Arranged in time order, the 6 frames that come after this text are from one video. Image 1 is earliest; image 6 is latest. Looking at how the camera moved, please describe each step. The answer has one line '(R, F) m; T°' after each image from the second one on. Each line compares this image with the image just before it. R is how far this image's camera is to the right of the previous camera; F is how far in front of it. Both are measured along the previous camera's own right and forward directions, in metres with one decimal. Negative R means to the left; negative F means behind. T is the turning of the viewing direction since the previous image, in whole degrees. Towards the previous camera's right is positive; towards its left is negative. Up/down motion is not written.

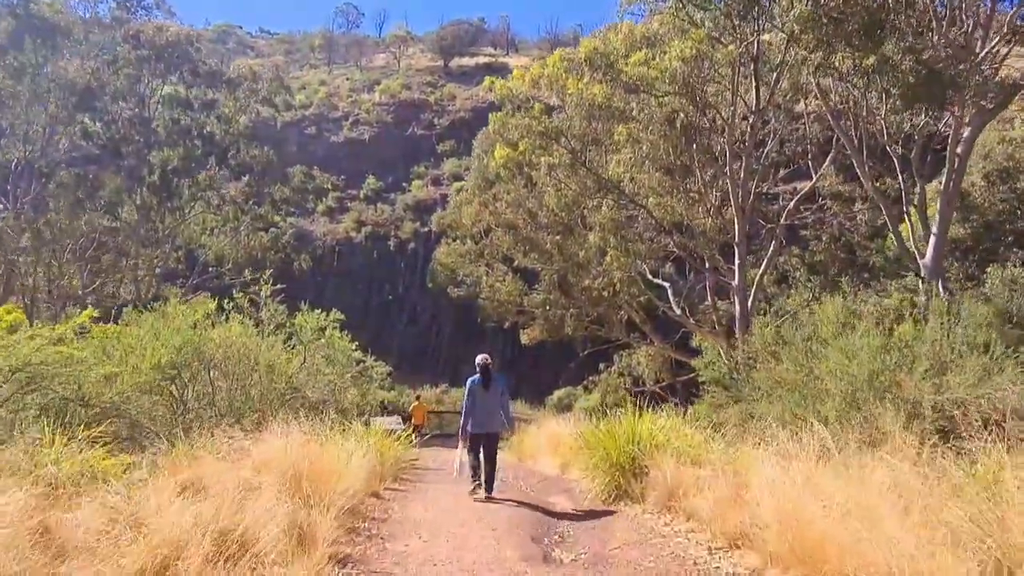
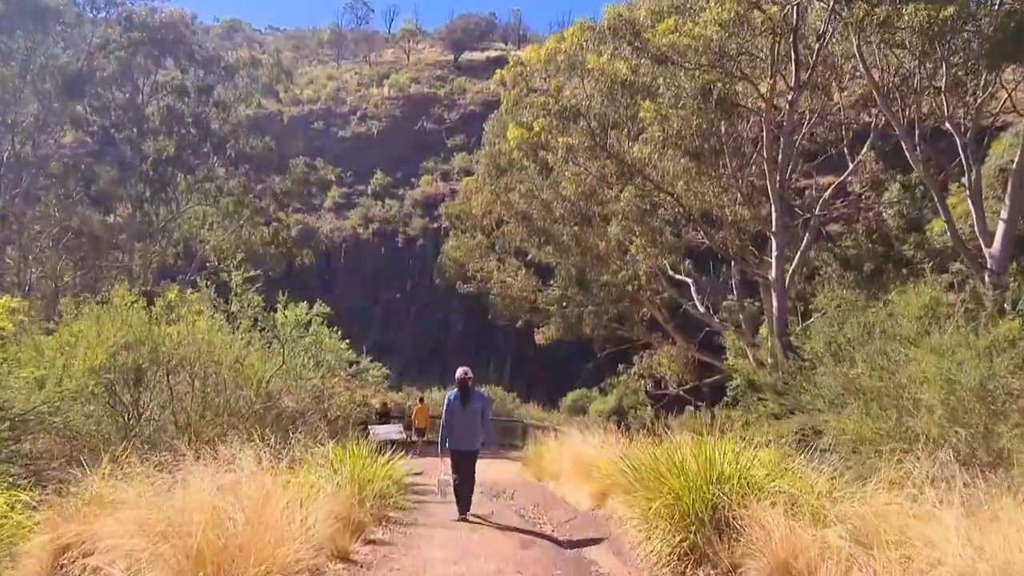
(-0.1, +1.5) m; -1°
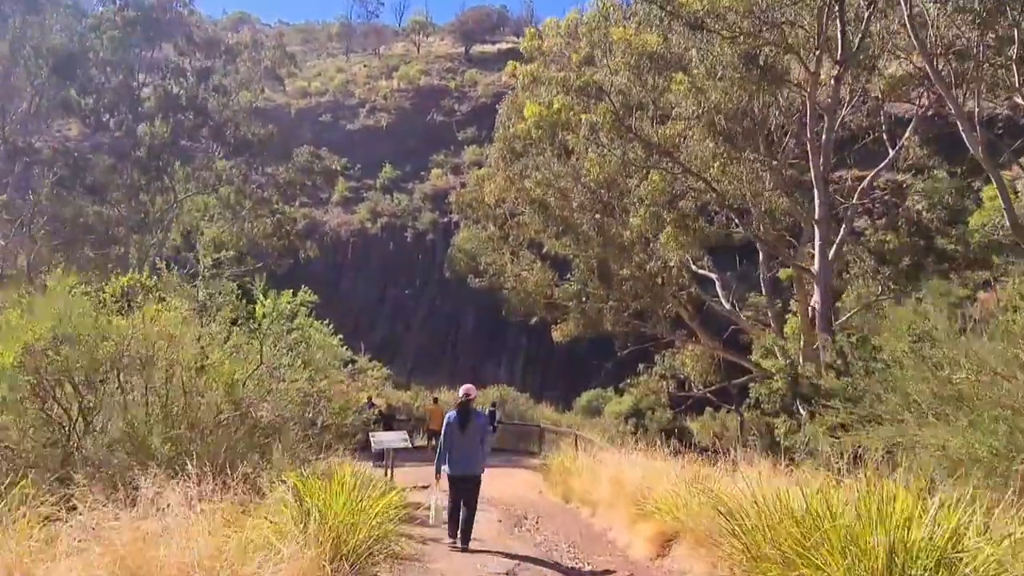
(-0.1, +1.4) m; -1°
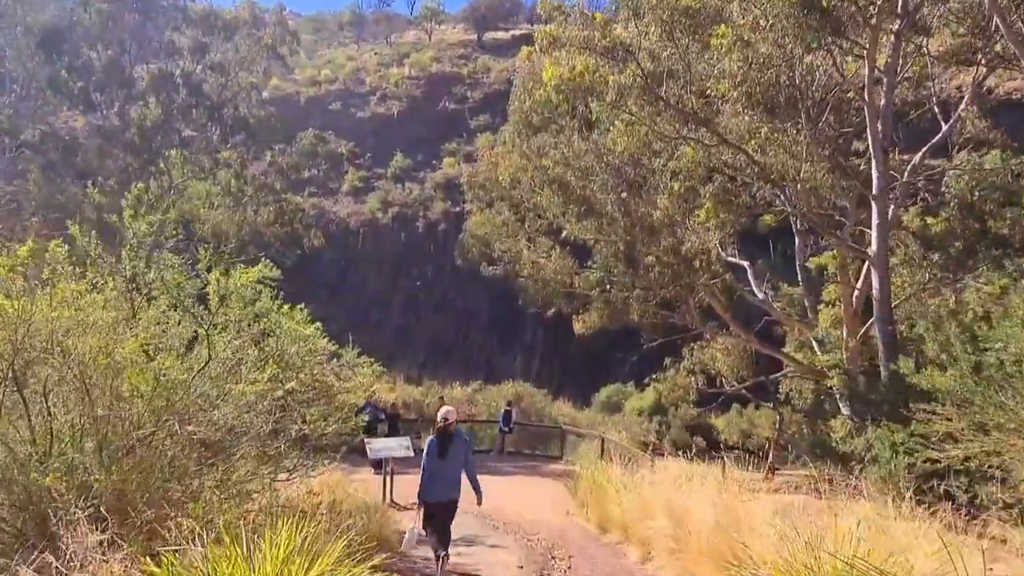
(-0.1, +1.5) m; -1°
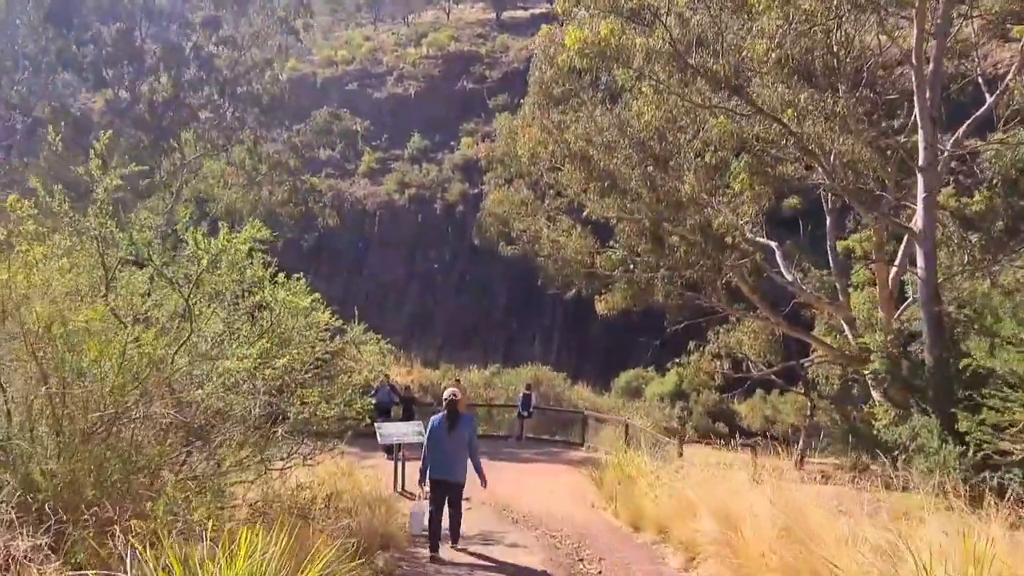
(0.0, +0.6) m; -1°
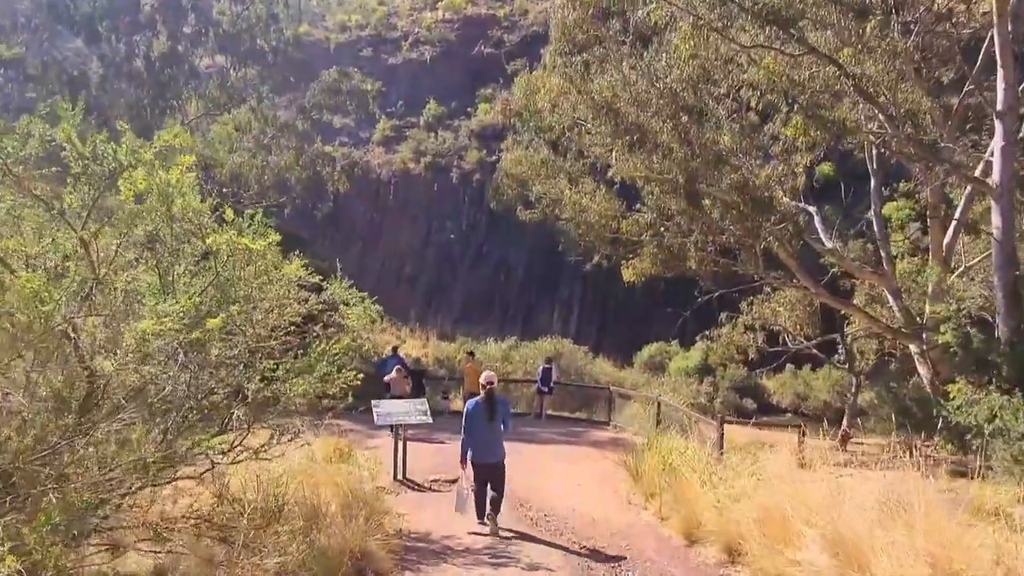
(0.0, +1.2) m; -1°
